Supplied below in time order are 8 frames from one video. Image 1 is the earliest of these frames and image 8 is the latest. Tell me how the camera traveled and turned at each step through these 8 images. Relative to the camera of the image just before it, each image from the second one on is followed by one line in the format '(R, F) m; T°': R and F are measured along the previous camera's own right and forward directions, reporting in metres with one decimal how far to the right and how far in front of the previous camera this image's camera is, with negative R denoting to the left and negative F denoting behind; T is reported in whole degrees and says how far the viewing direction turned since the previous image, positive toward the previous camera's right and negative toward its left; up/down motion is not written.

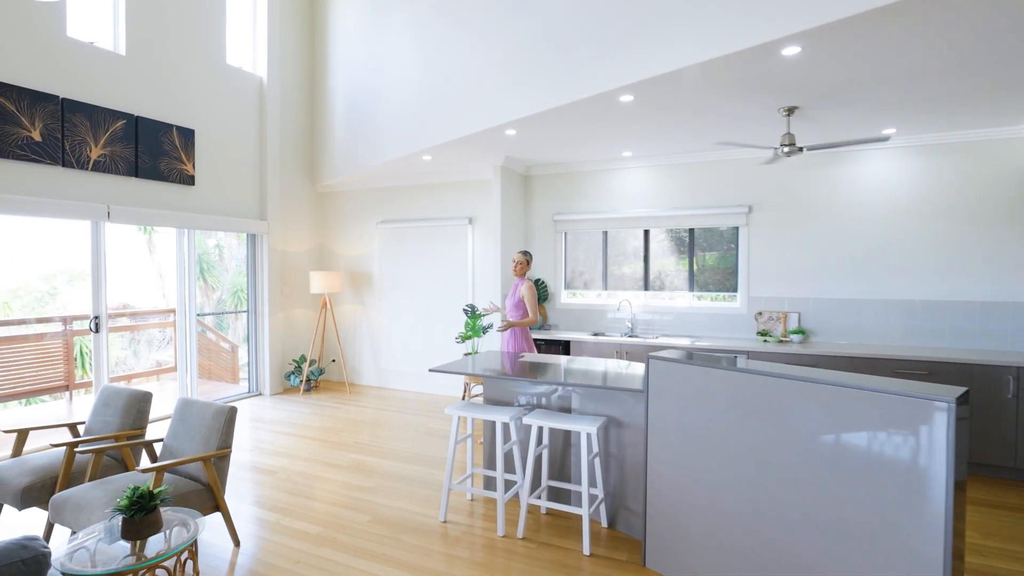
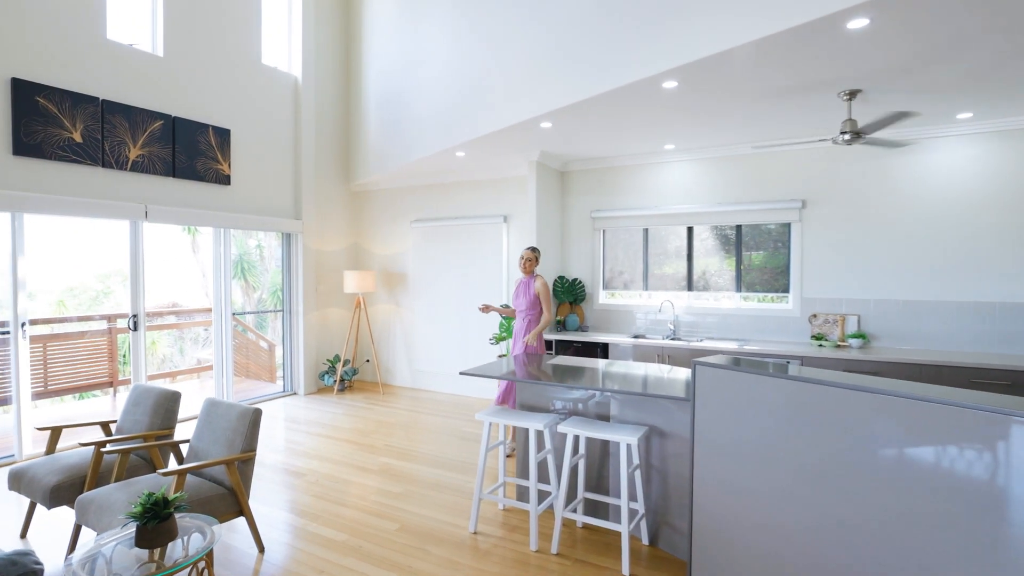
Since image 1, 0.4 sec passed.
(0.0, +0.2) m; -4°
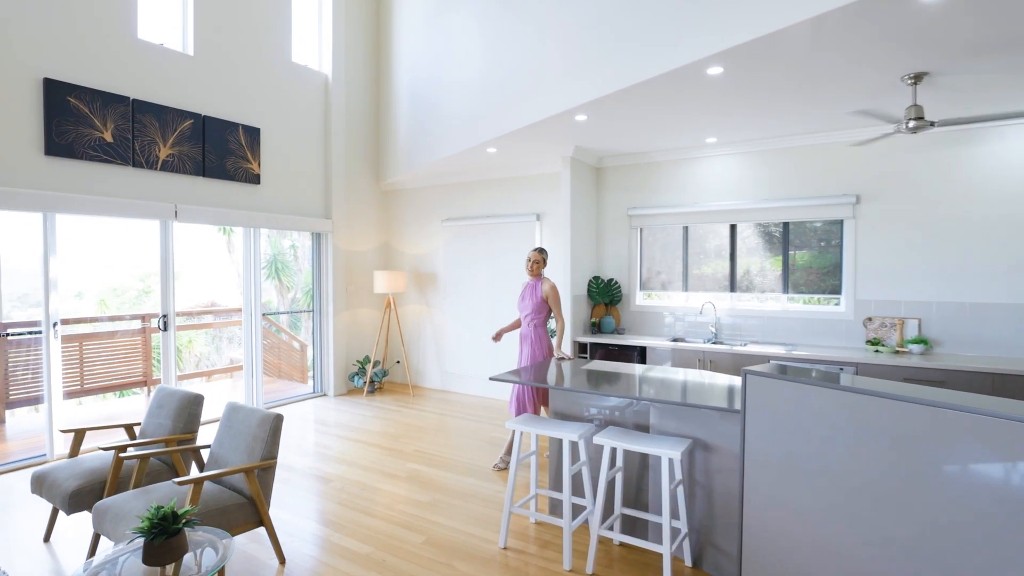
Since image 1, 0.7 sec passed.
(0.0, +0.2) m; -3°
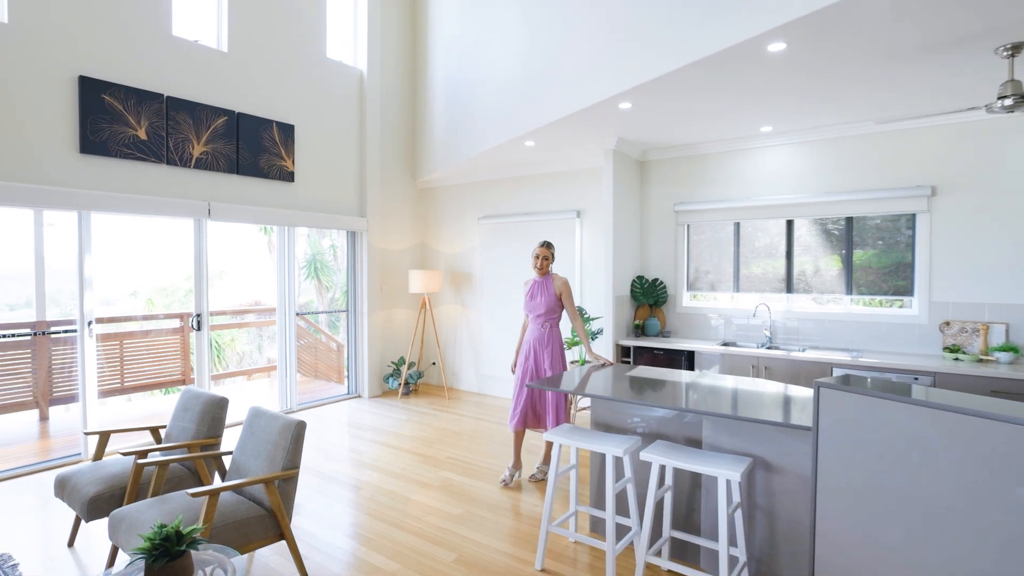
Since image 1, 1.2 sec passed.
(0.0, +0.2) m; -4°
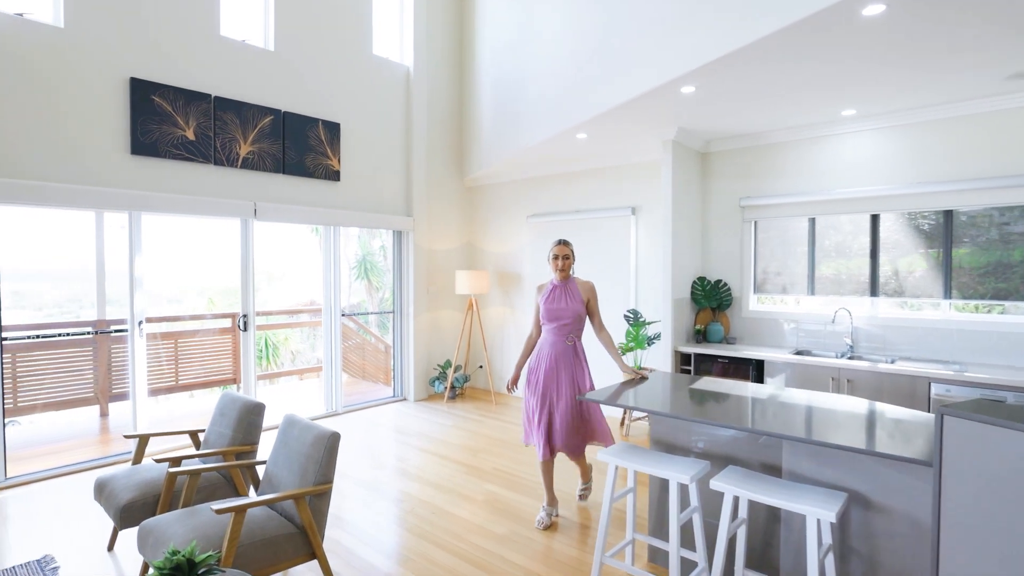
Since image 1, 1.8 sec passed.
(0.0, +0.2) m; -5°
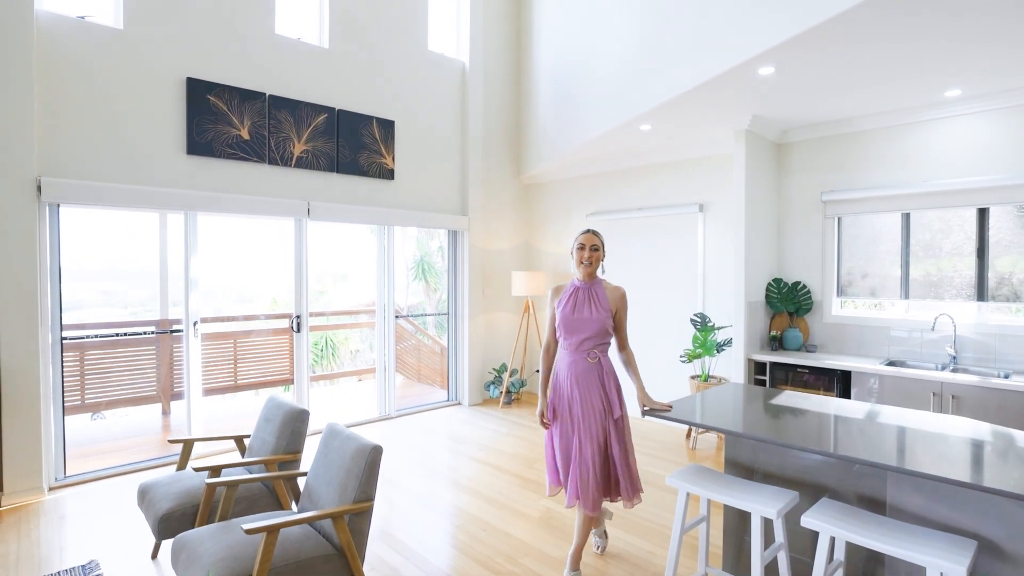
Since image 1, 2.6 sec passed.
(0.0, +0.2) m; -6°
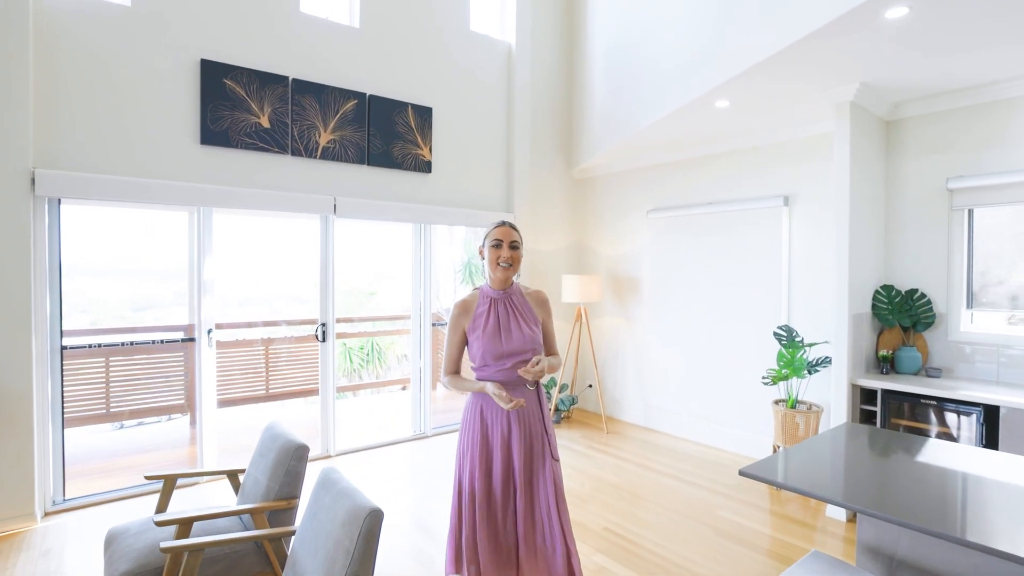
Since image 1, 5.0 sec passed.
(0.0, +0.6) m; -5°
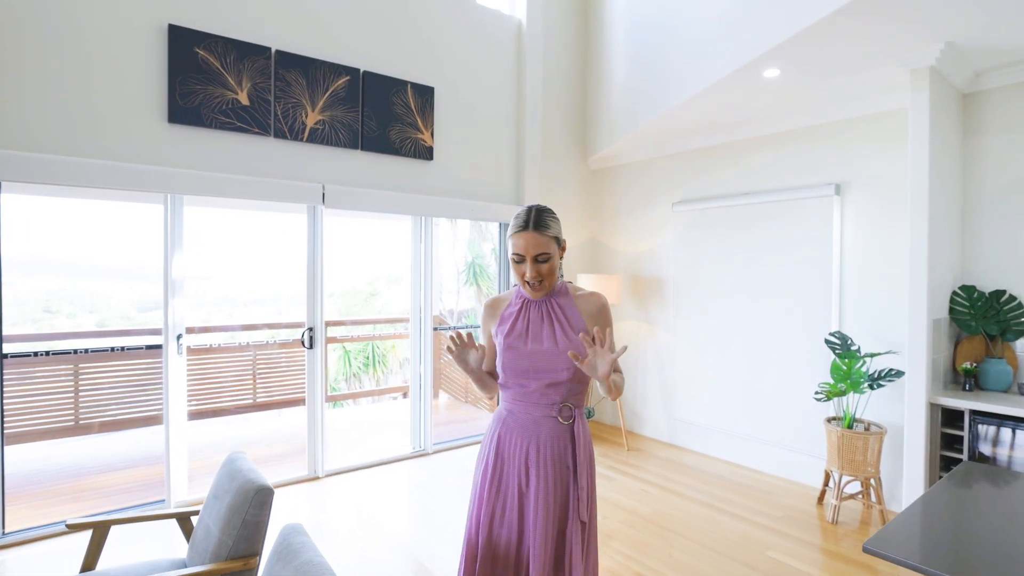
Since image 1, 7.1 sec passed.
(-0.1, +0.5) m; 0°
